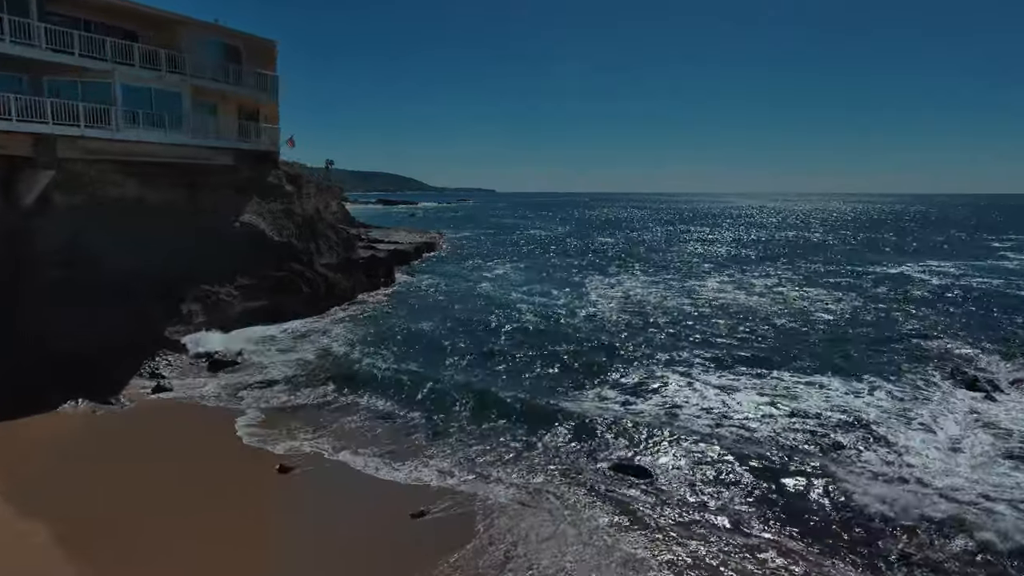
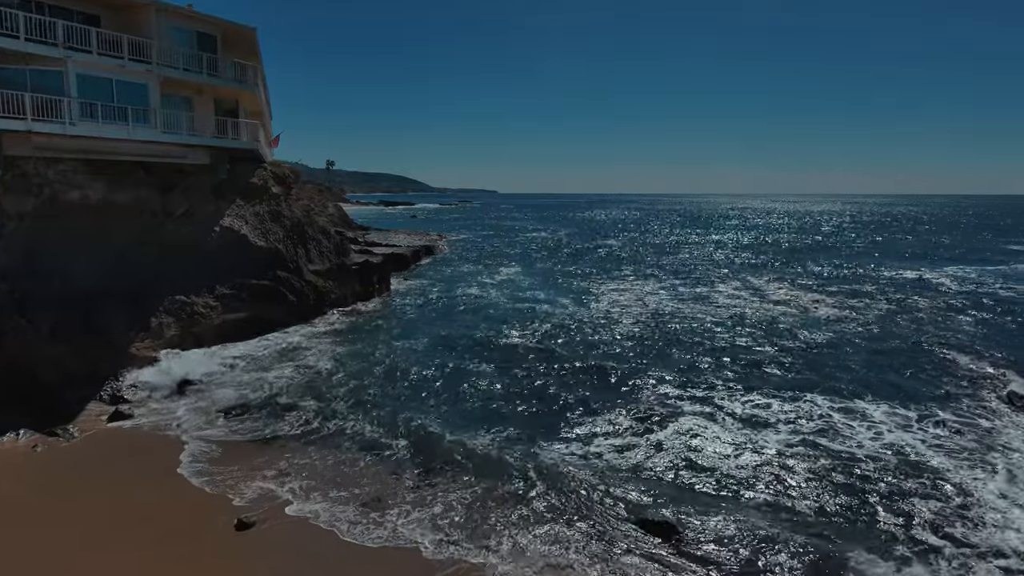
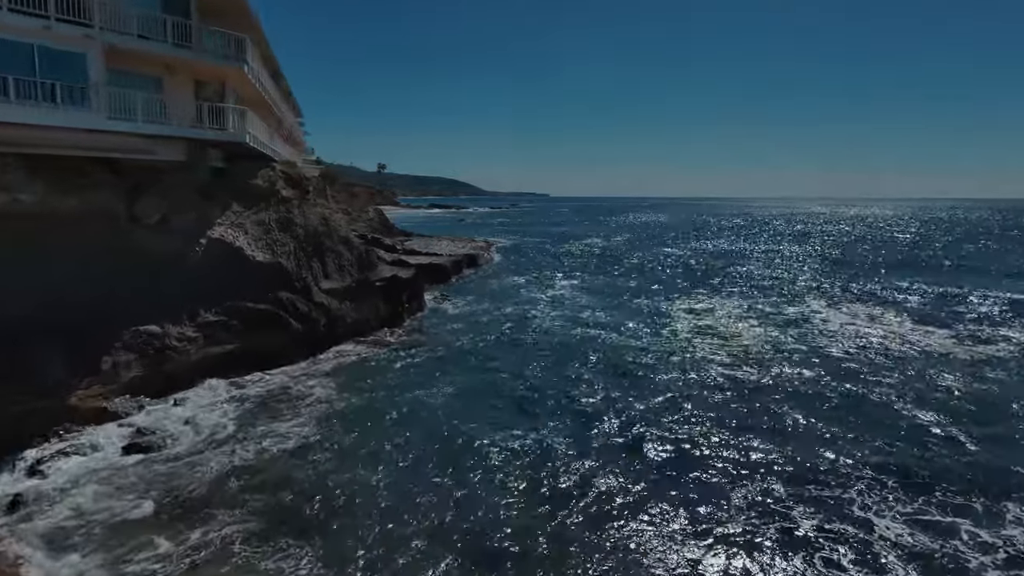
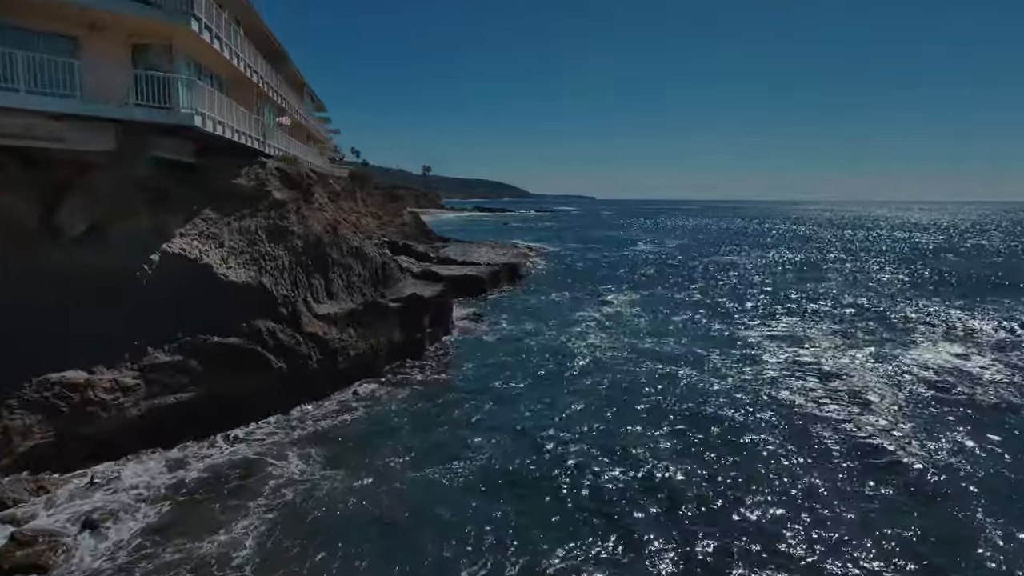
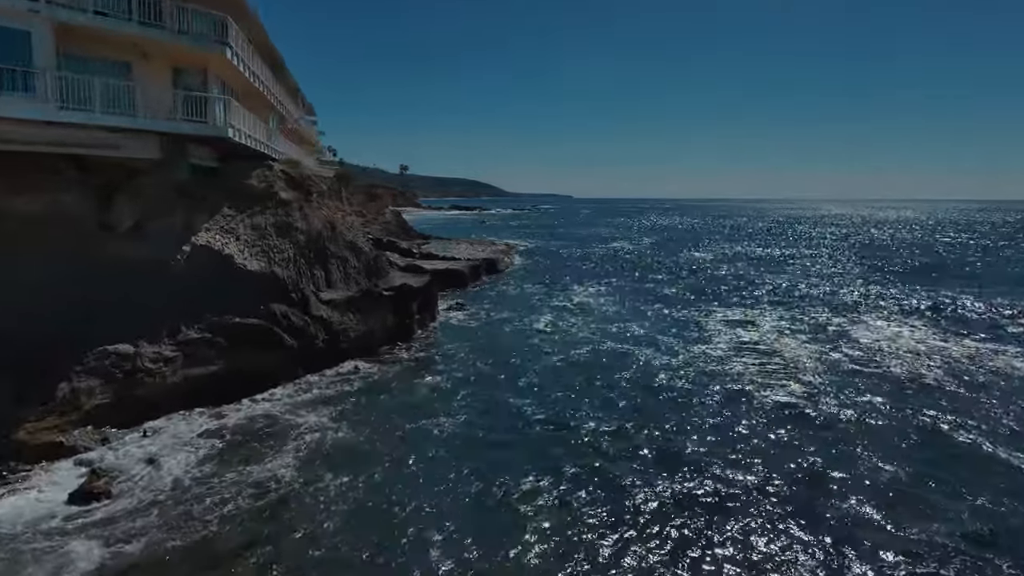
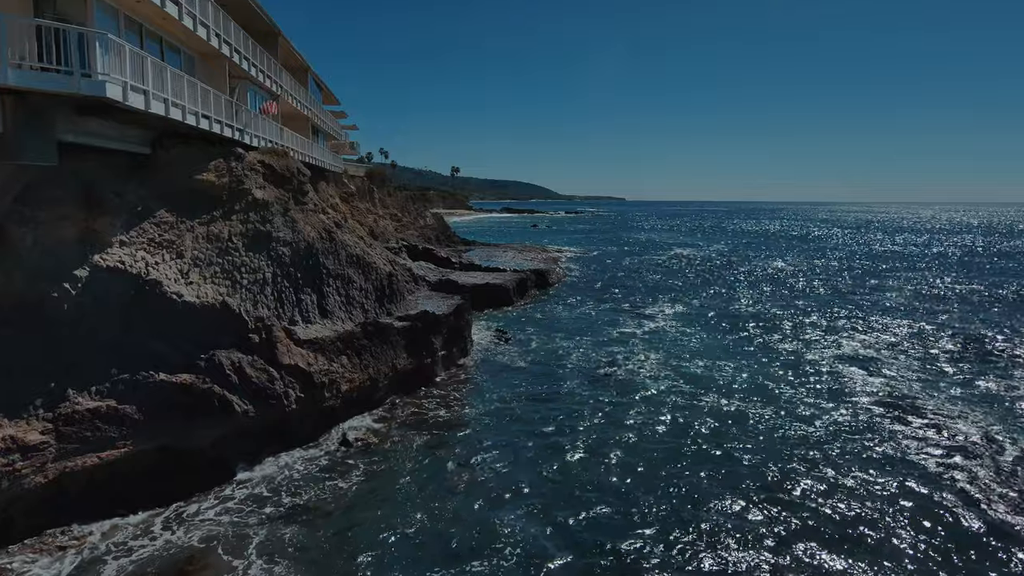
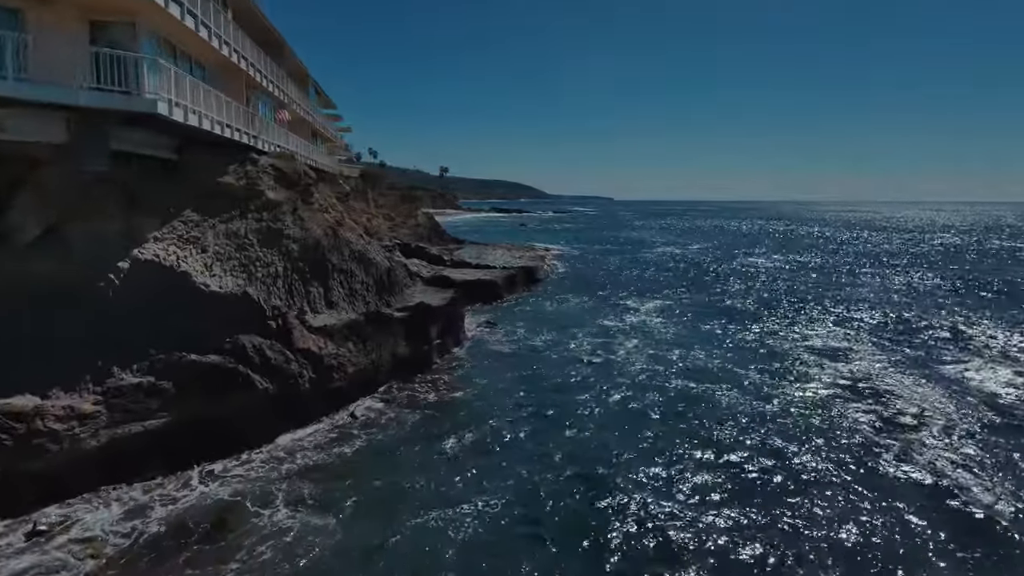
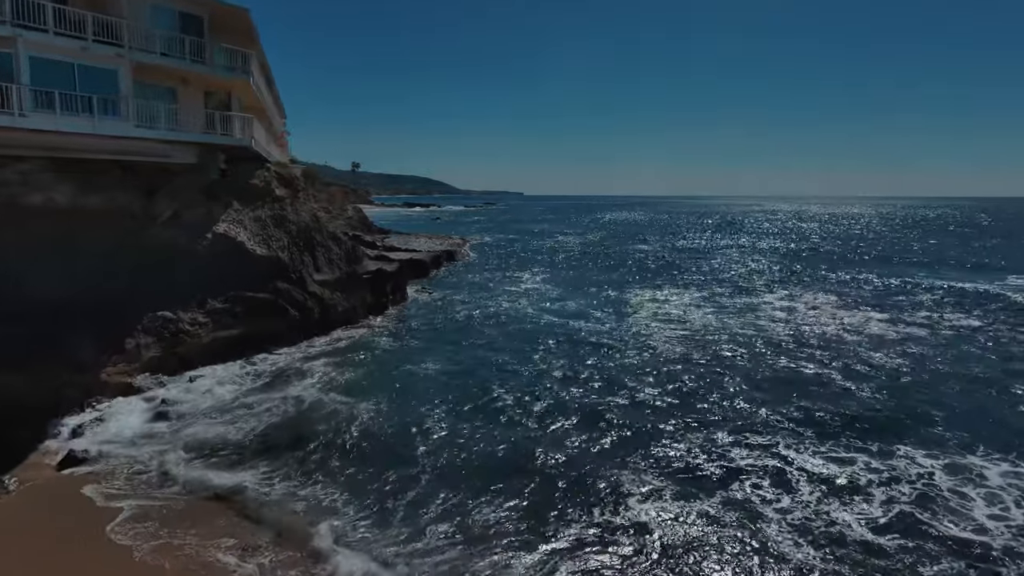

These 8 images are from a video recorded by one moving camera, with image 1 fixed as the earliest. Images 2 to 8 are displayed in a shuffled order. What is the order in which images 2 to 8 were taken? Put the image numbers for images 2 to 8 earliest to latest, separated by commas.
2, 8, 3, 5, 4, 7, 6
